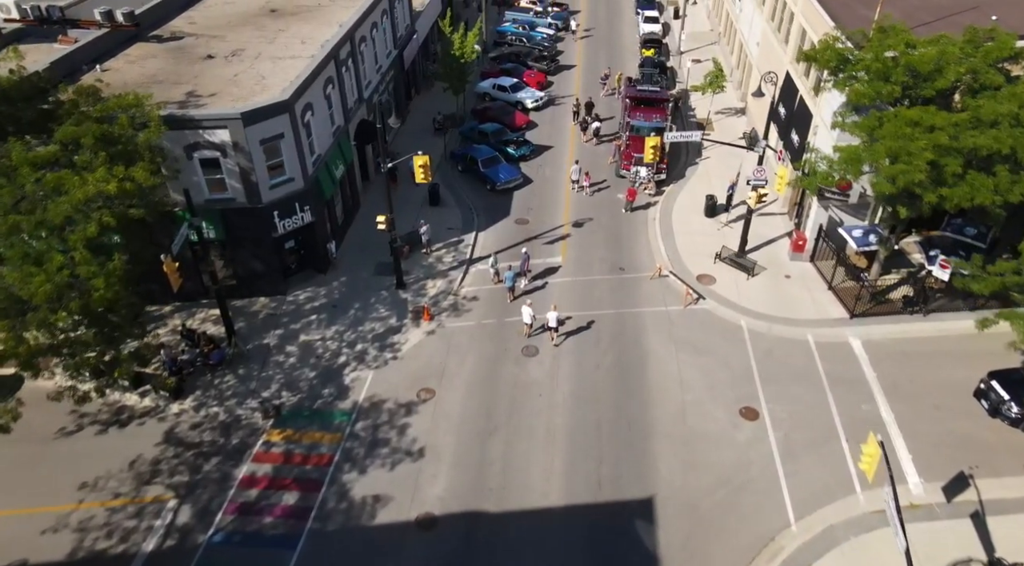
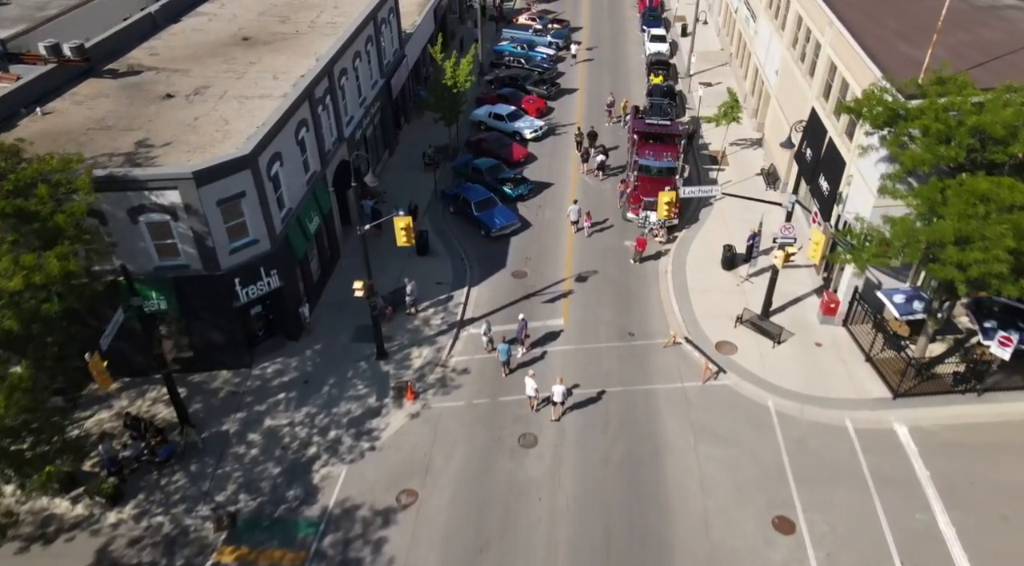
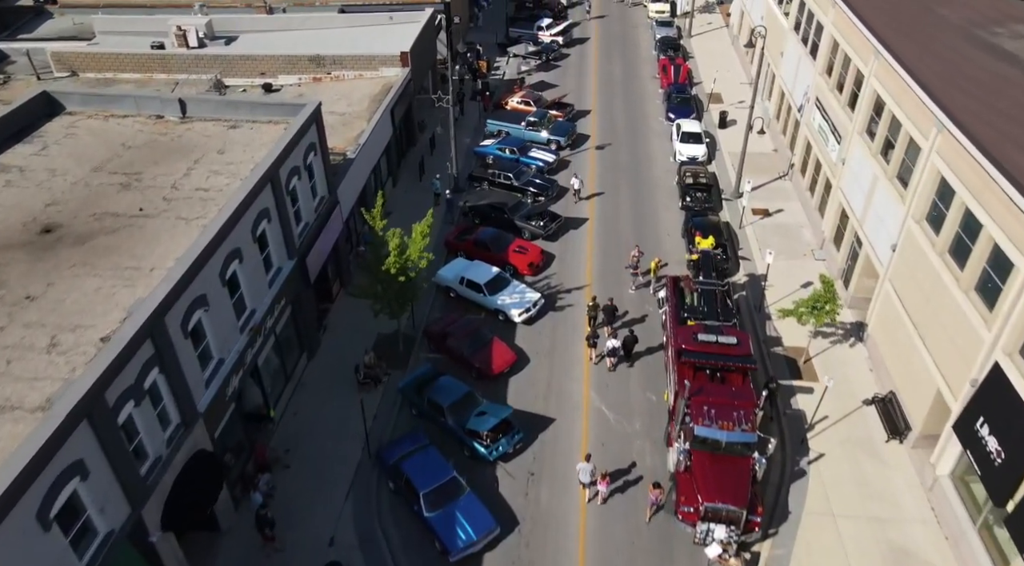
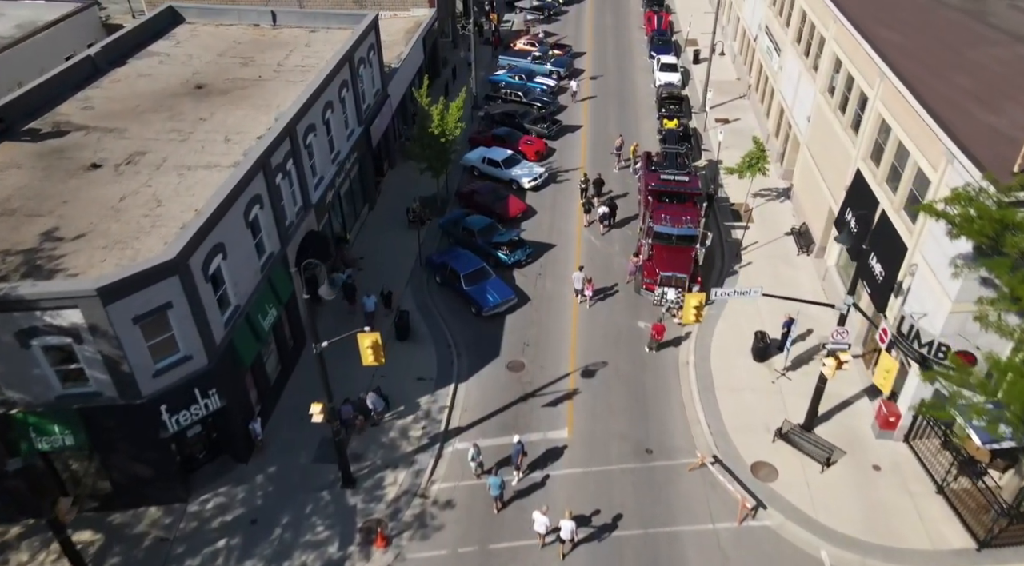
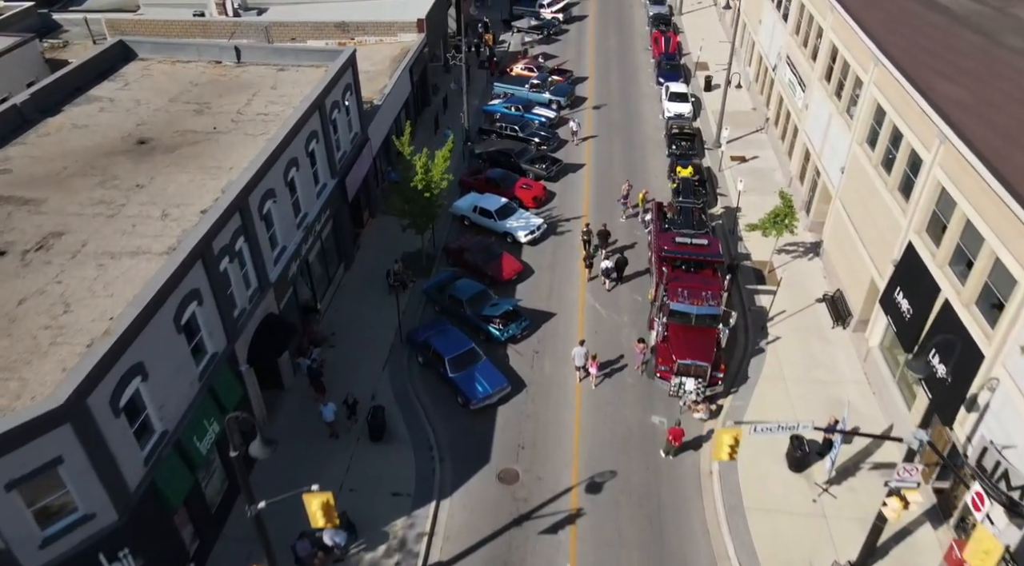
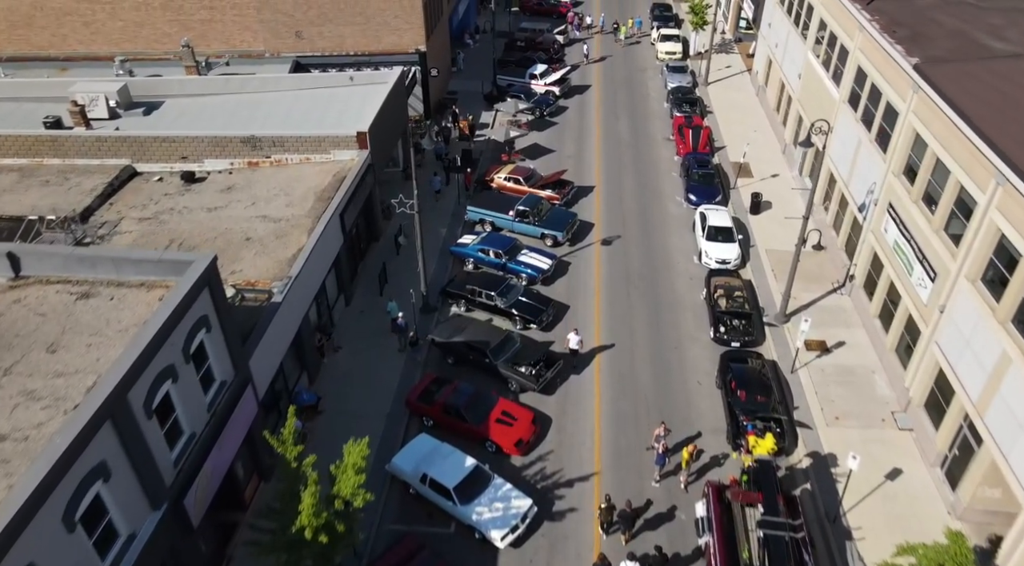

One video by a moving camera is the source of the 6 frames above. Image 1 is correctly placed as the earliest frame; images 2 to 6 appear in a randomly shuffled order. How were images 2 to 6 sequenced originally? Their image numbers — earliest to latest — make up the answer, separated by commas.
2, 4, 5, 3, 6
